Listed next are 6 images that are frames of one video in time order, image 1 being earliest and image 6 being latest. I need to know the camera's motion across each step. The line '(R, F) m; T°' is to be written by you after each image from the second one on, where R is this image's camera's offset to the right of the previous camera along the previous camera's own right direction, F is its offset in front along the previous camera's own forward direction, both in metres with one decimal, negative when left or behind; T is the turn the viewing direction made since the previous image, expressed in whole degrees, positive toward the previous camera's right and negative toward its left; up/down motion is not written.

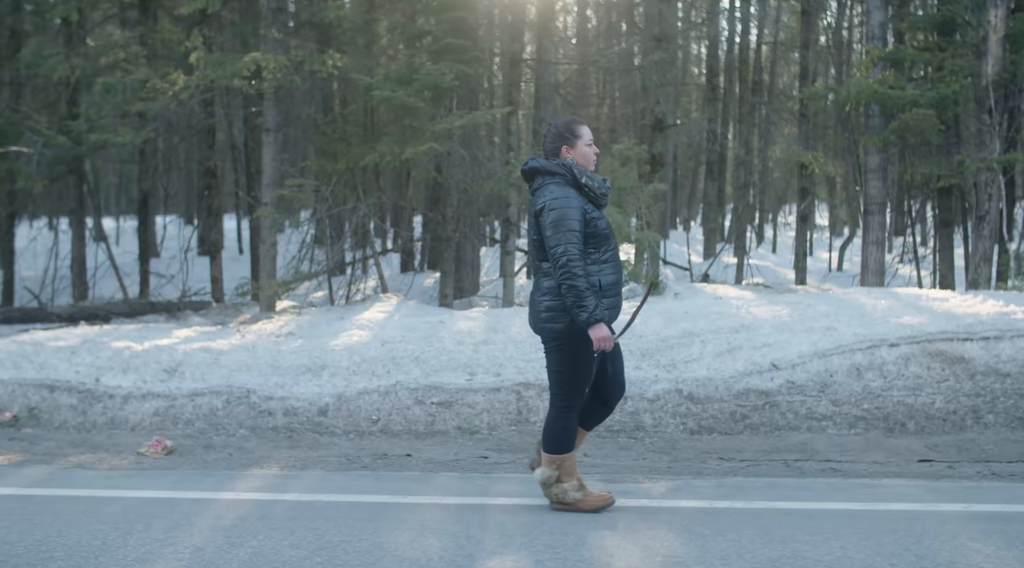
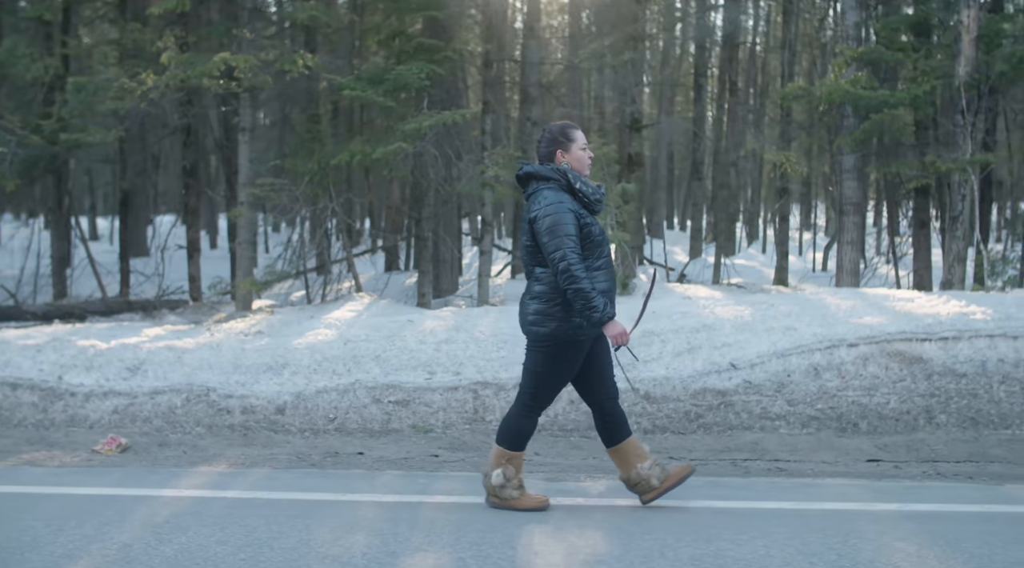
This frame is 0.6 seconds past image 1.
(+0.4, 0.0) m; 0°
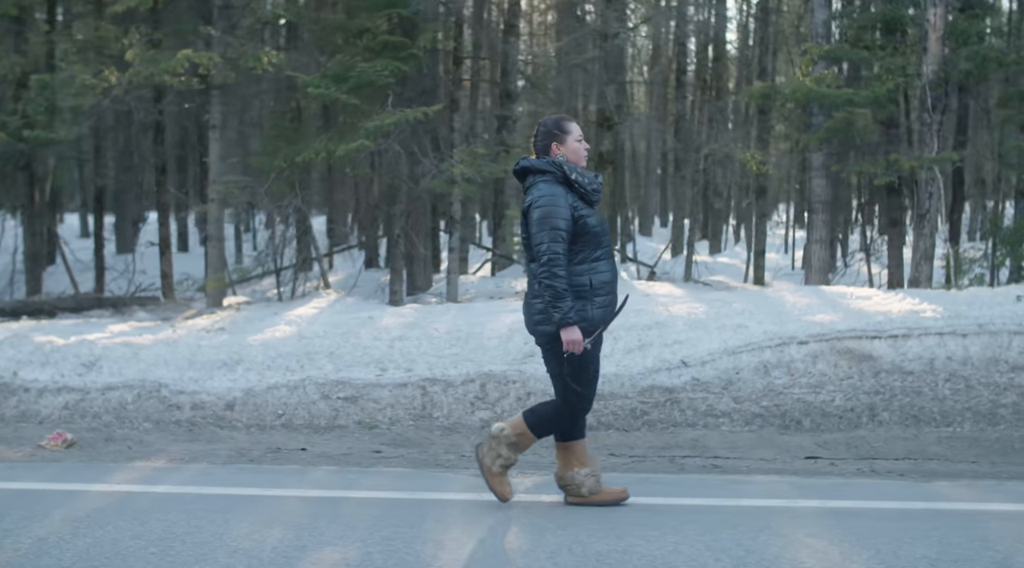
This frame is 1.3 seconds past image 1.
(+0.5, 0.0) m; 0°
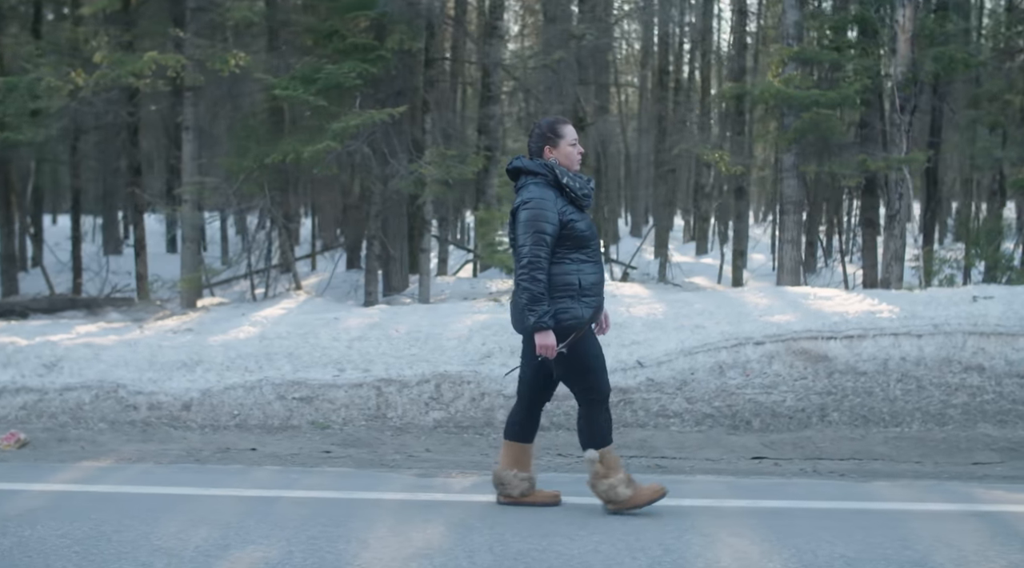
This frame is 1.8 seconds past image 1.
(+0.4, 0.0) m; 0°
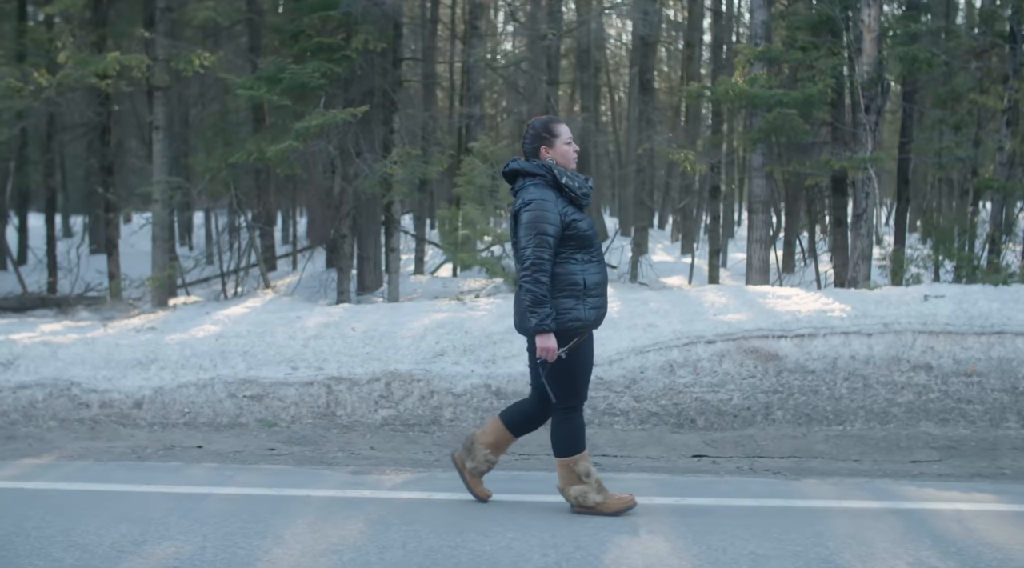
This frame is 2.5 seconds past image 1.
(+0.5, 0.0) m; 0°
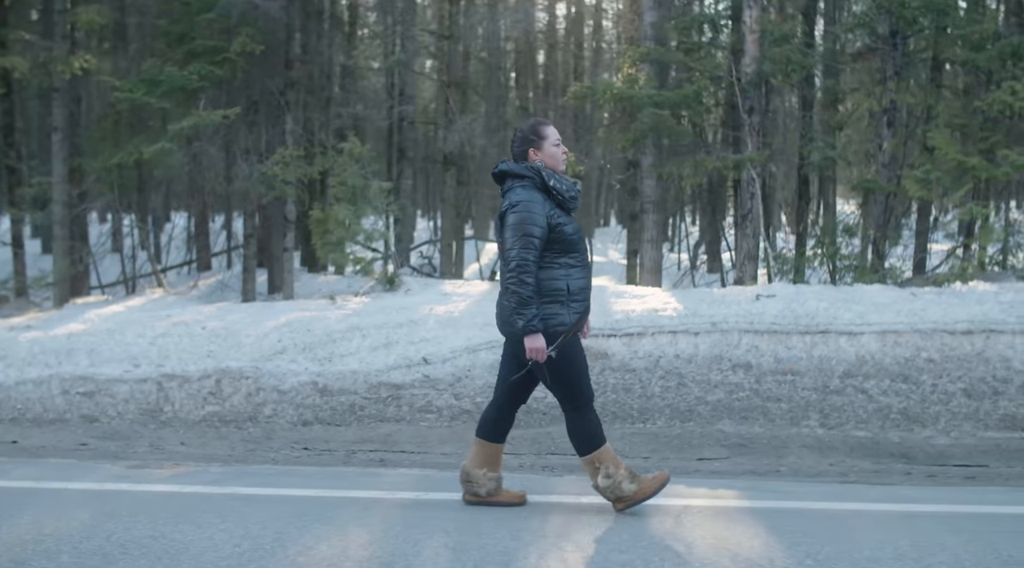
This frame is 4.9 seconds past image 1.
(+1.7, -0.1) m; -1°
